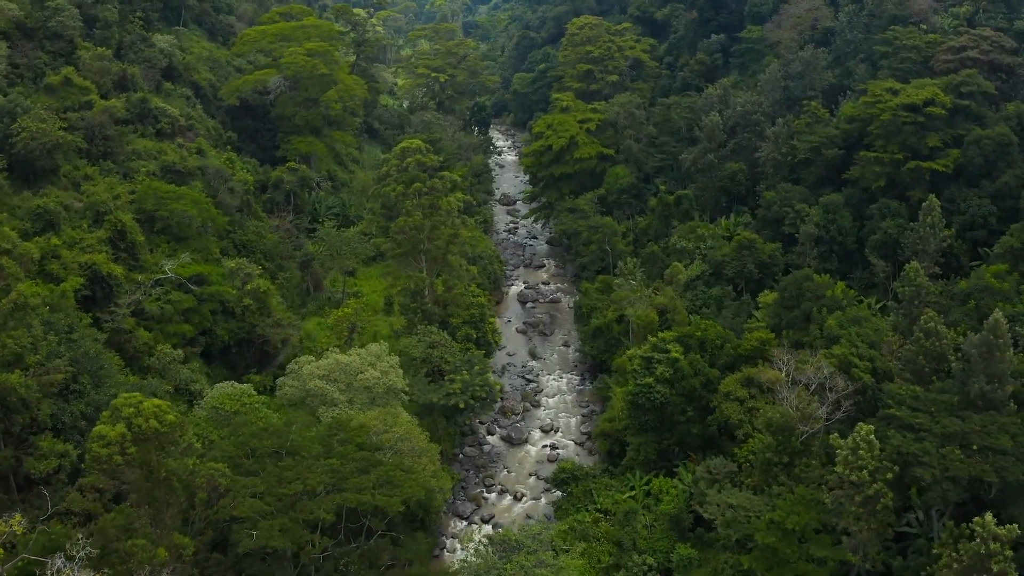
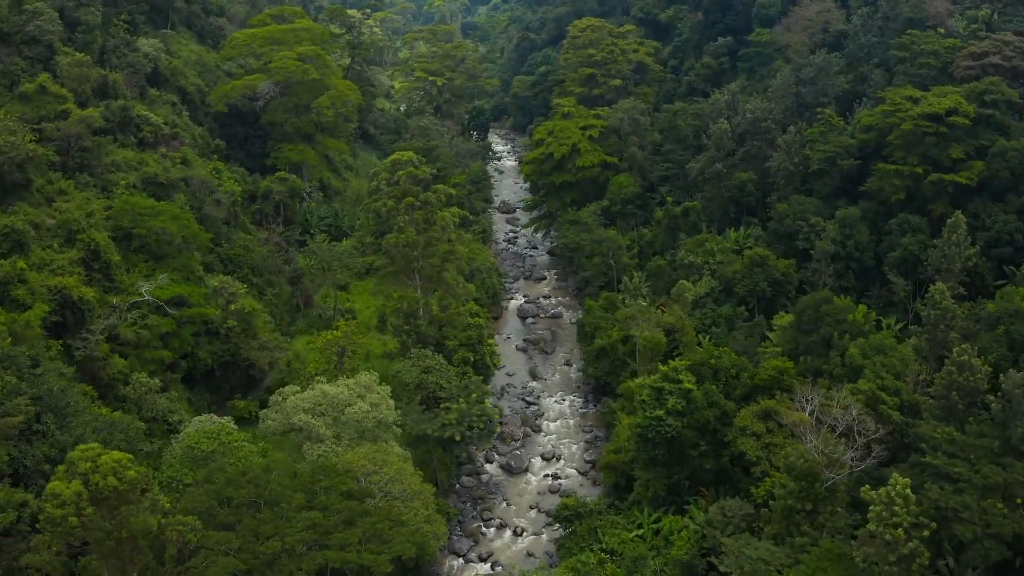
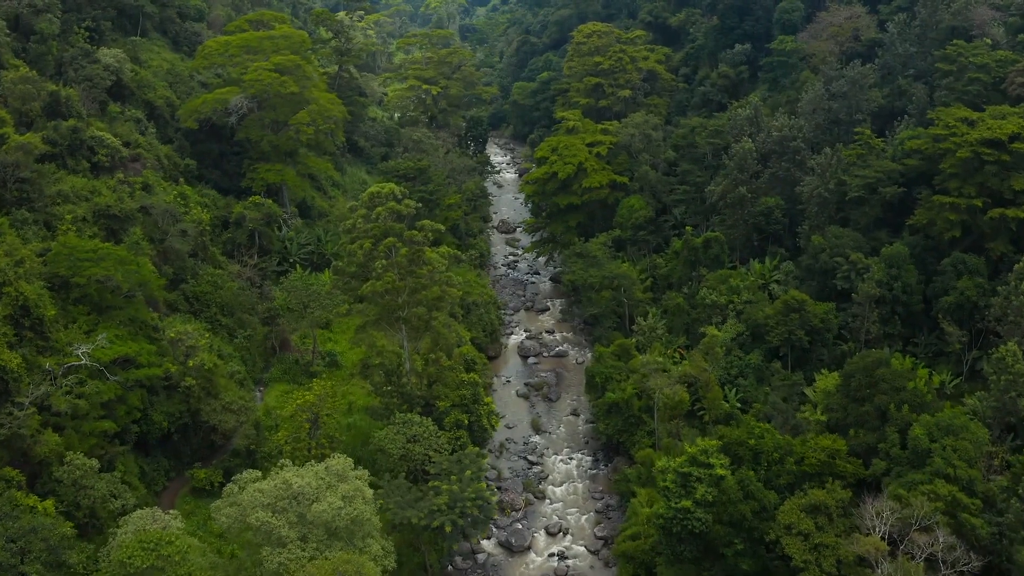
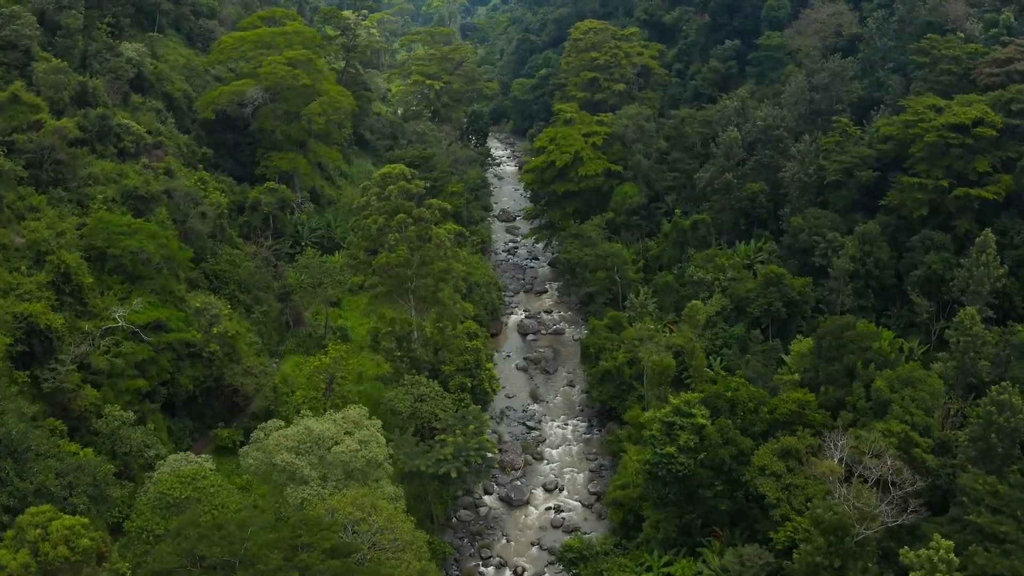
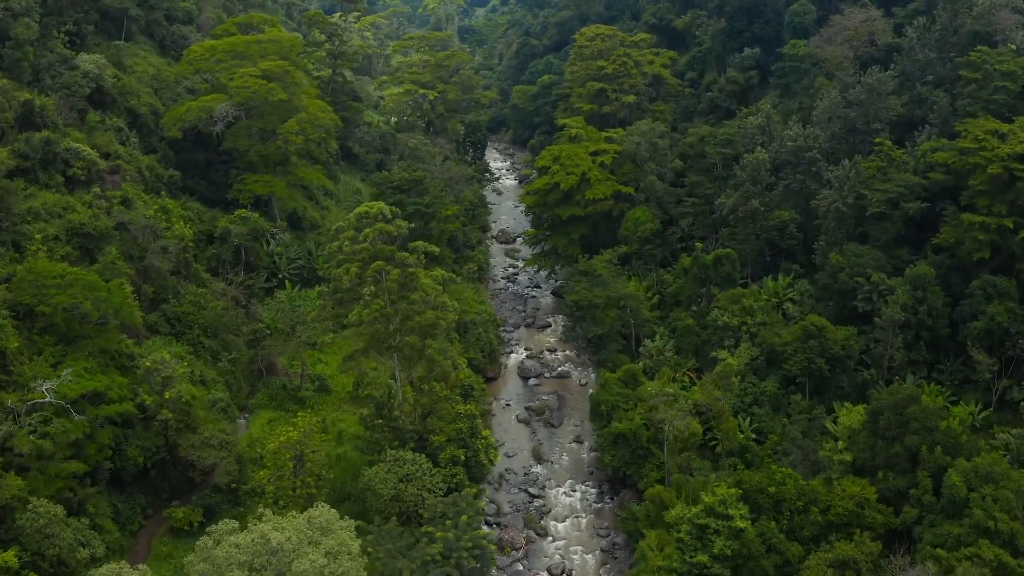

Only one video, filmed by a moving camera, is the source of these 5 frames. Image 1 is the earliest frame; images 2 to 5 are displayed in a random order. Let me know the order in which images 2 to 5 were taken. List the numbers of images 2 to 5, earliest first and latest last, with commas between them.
2, 4, 3, 5
